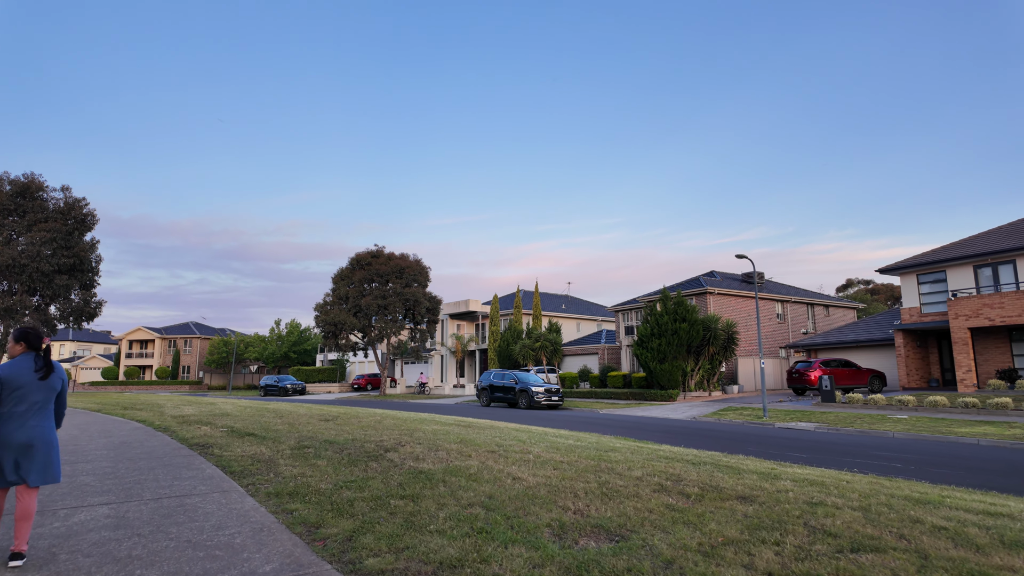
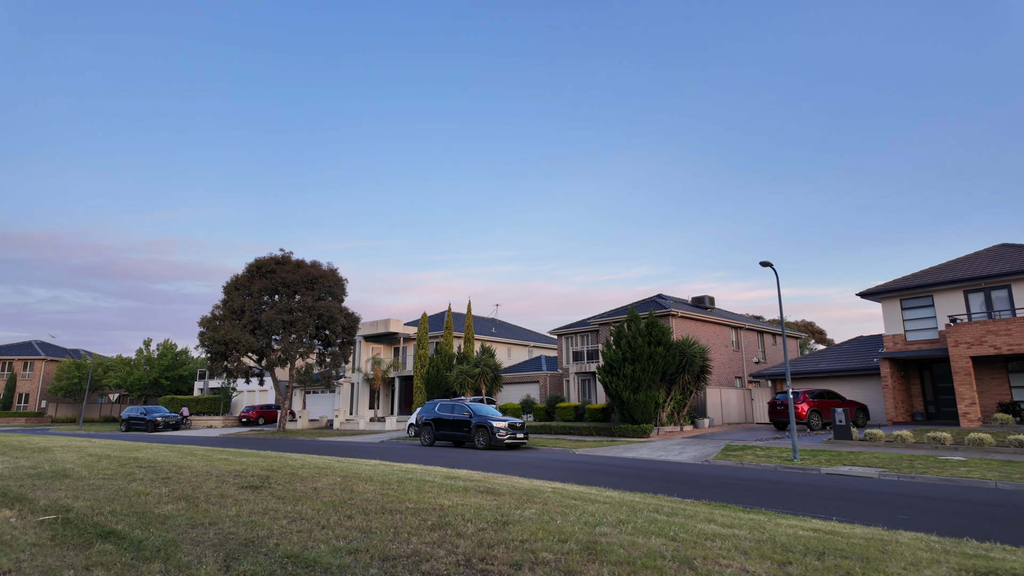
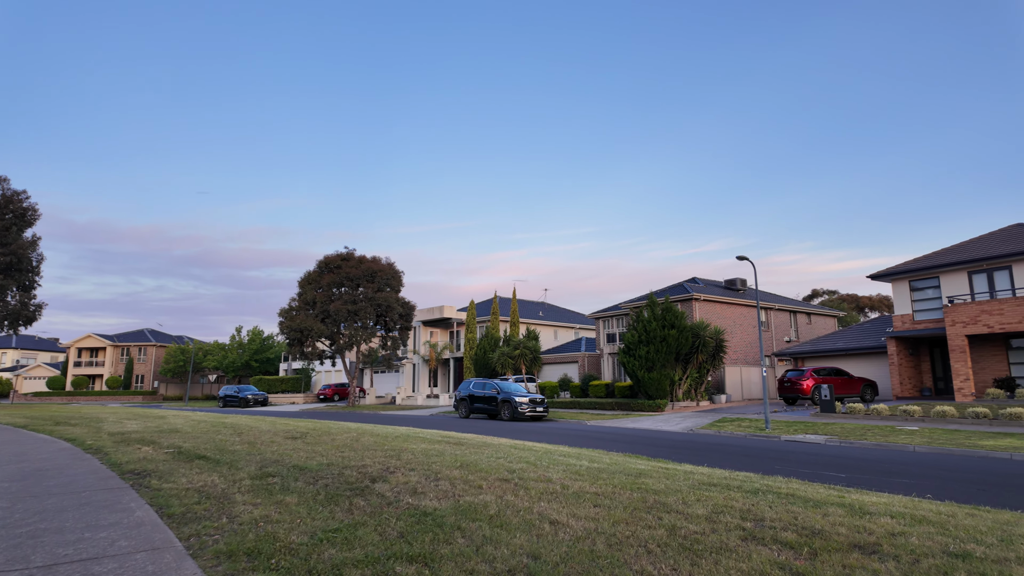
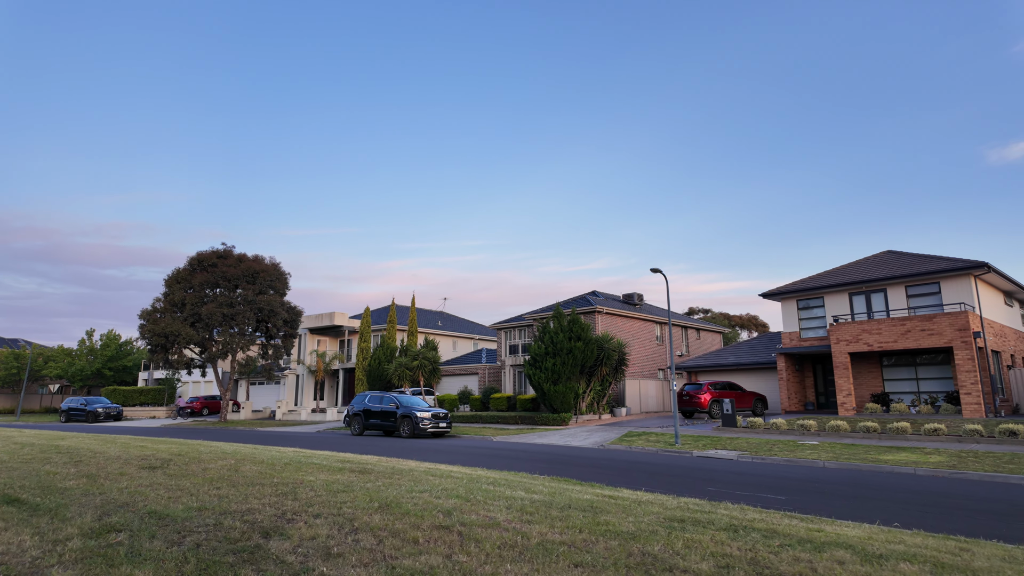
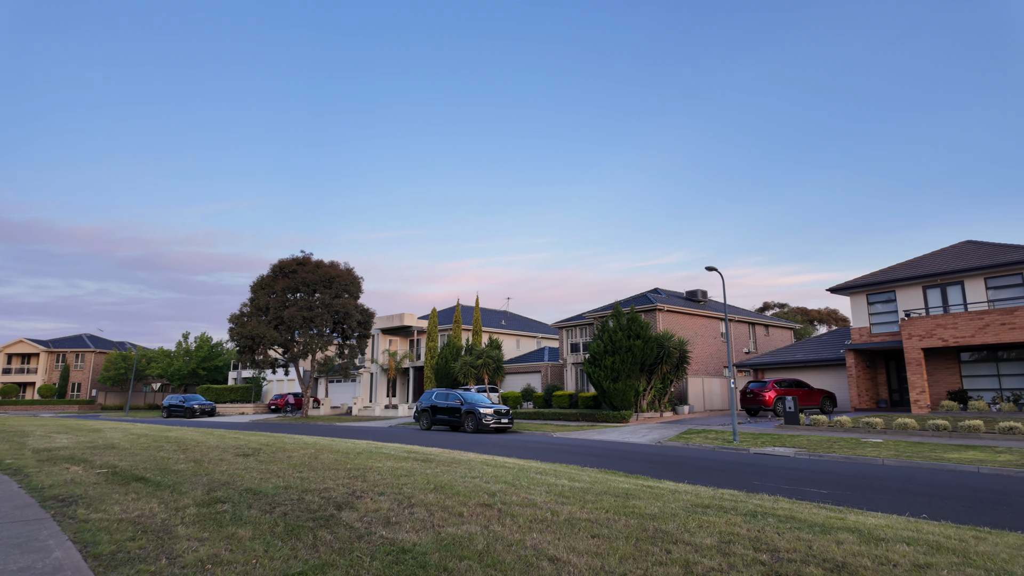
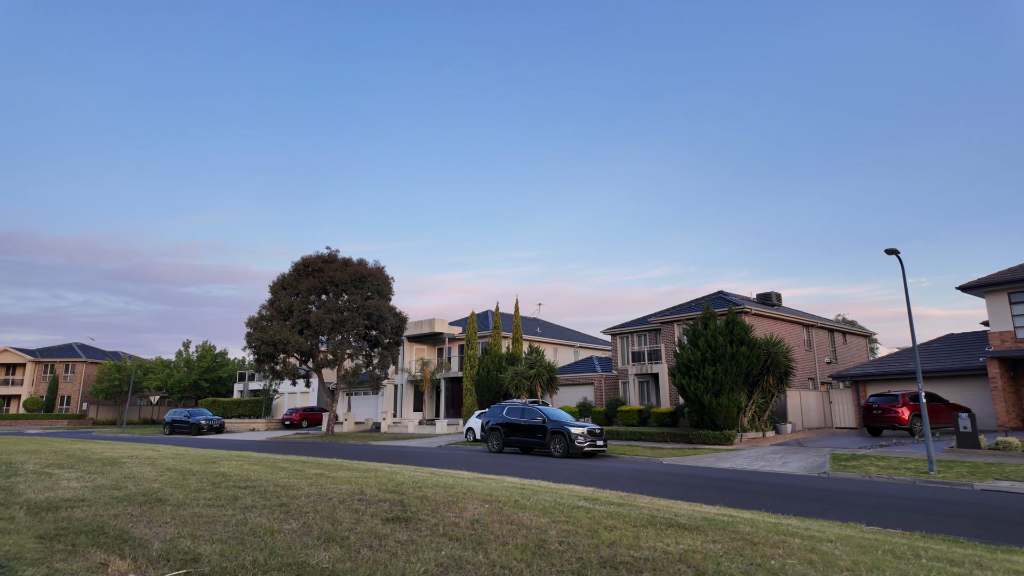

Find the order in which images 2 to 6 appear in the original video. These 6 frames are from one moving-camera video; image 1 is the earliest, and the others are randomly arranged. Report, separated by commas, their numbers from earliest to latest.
3, 5, 4, 2, 6
